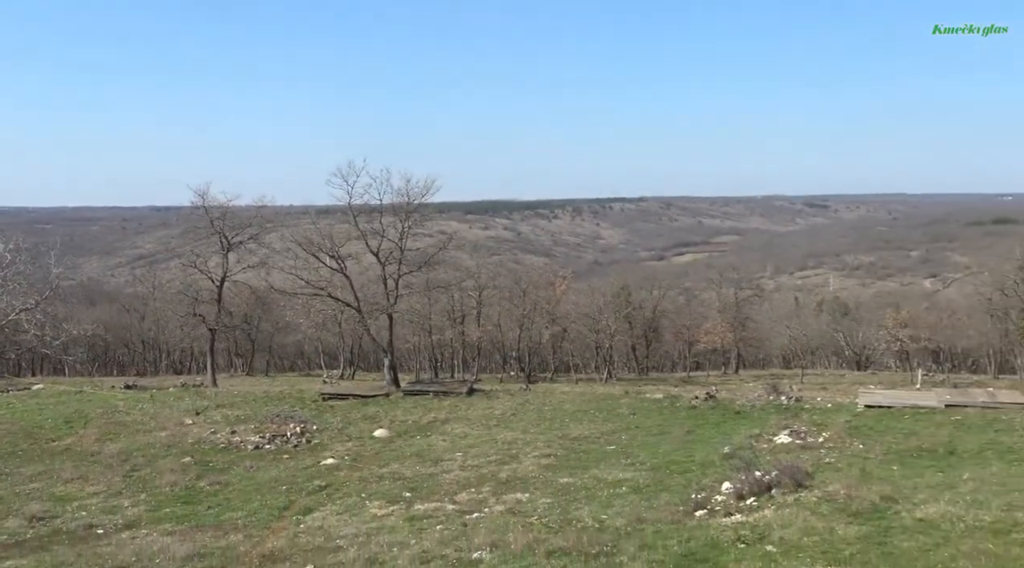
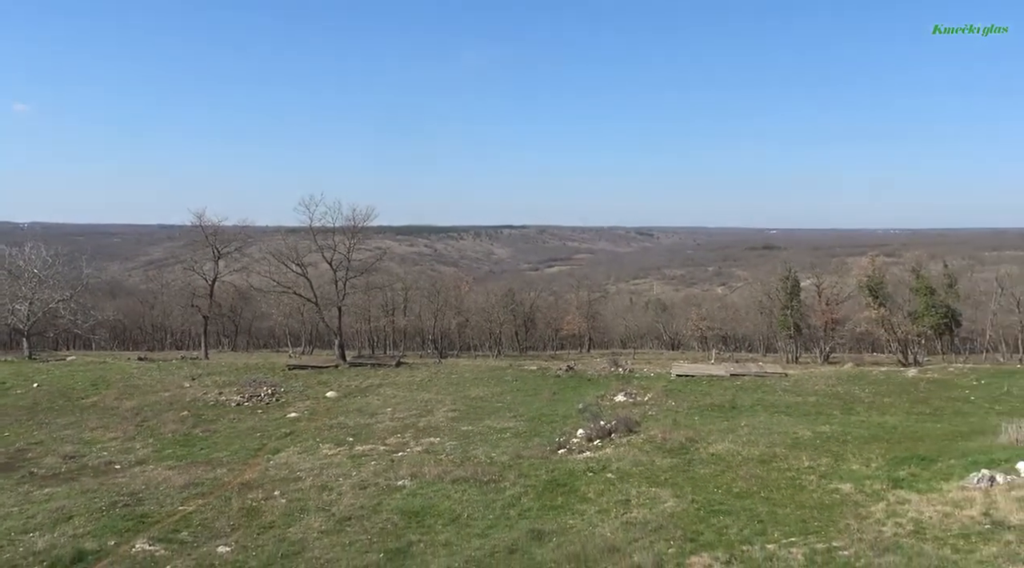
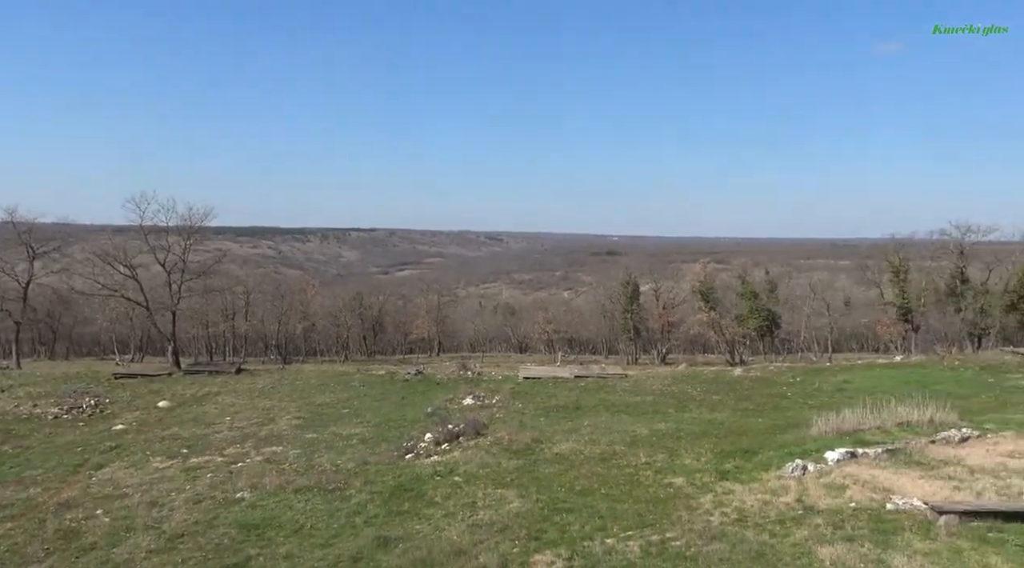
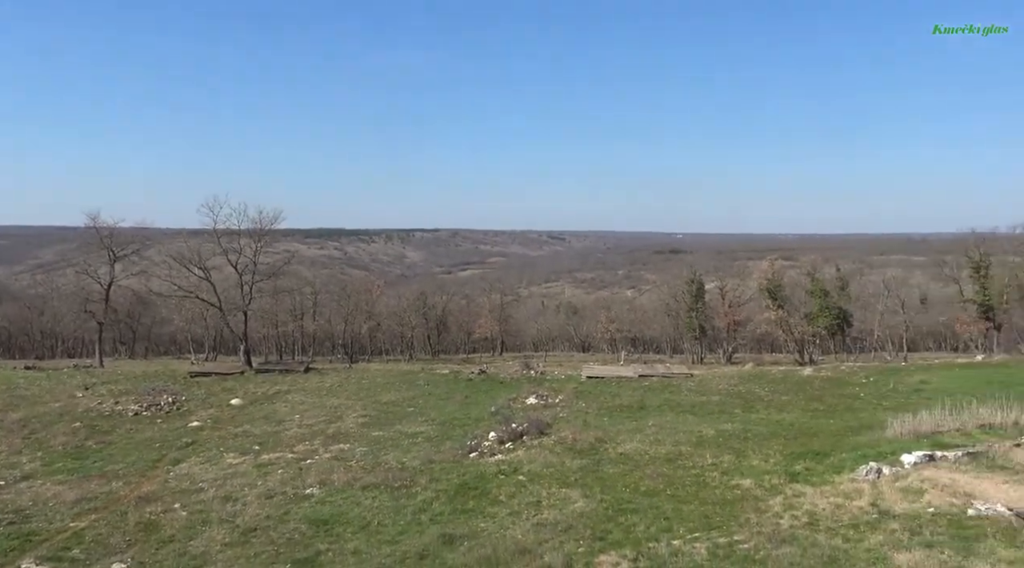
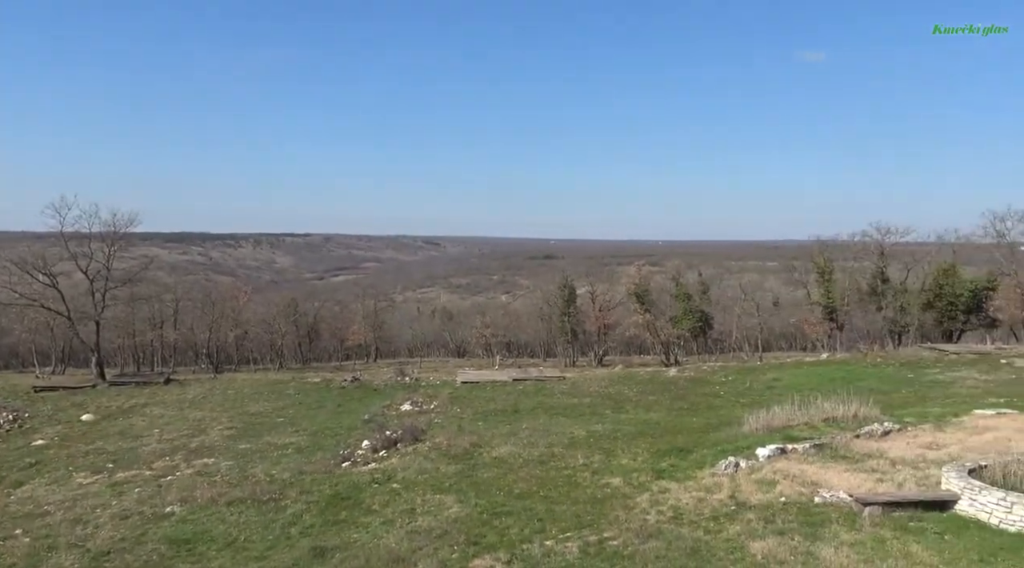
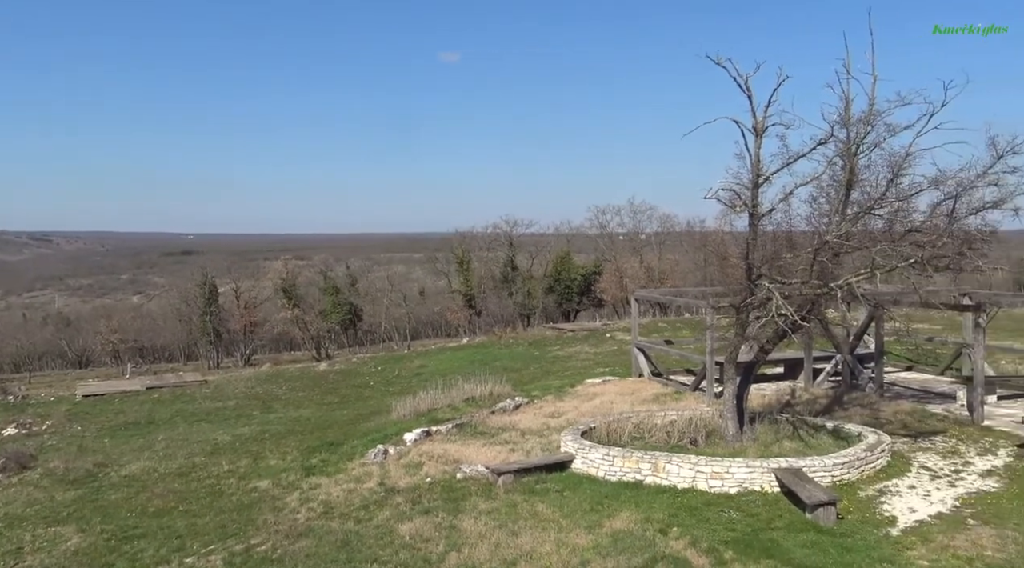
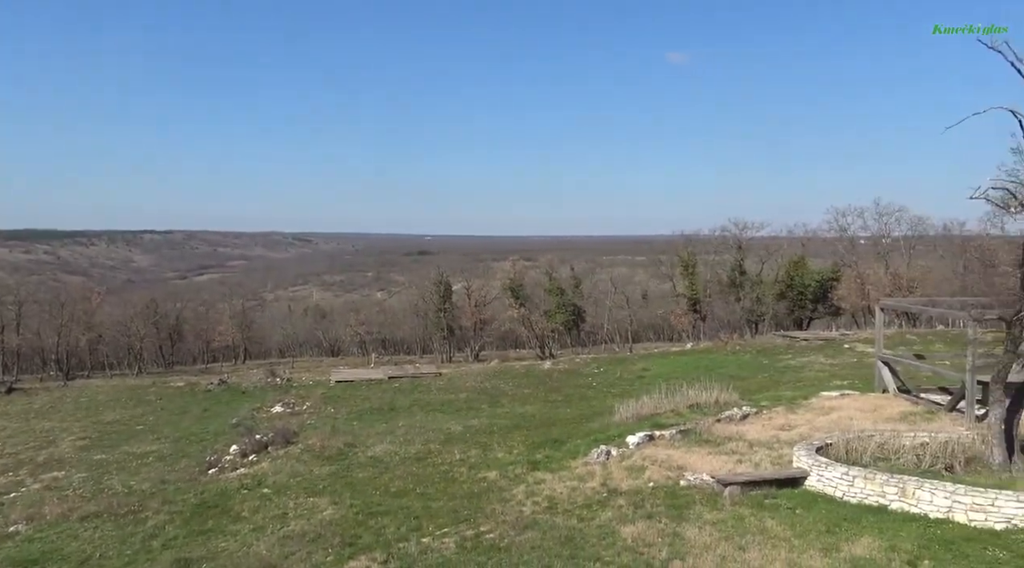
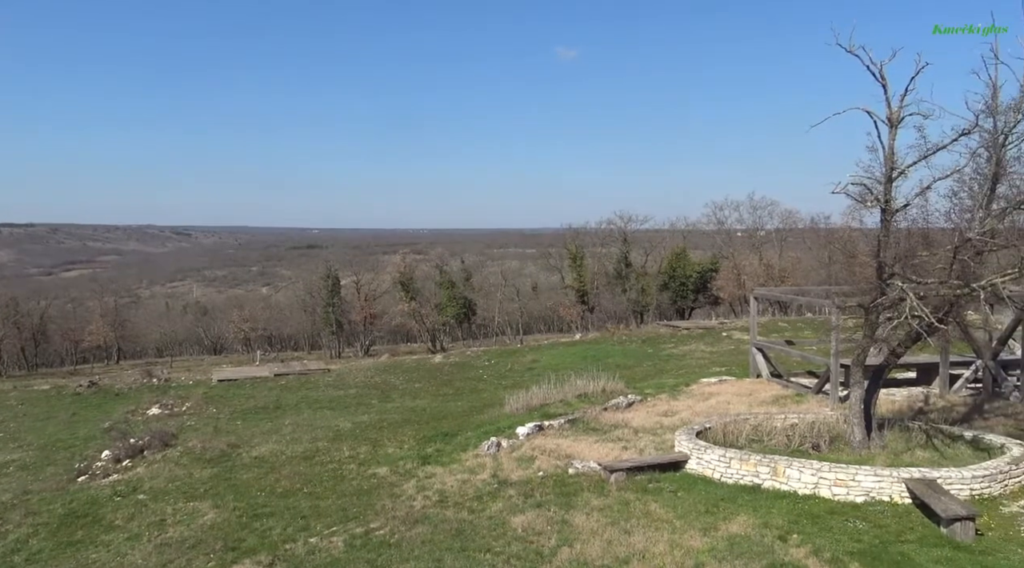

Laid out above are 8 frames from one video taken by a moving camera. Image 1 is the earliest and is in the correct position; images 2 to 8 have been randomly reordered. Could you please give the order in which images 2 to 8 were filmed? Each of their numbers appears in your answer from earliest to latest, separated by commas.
2, 4, 3, 5, 7, 8, 6
